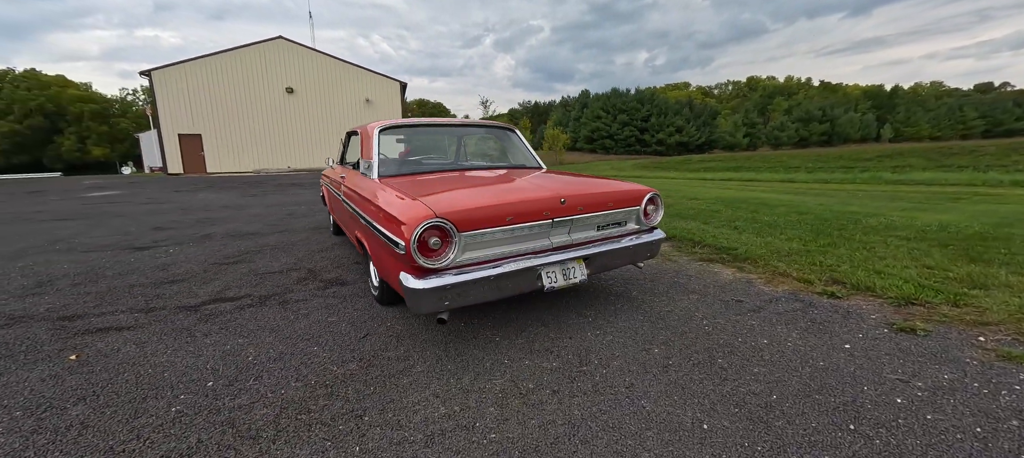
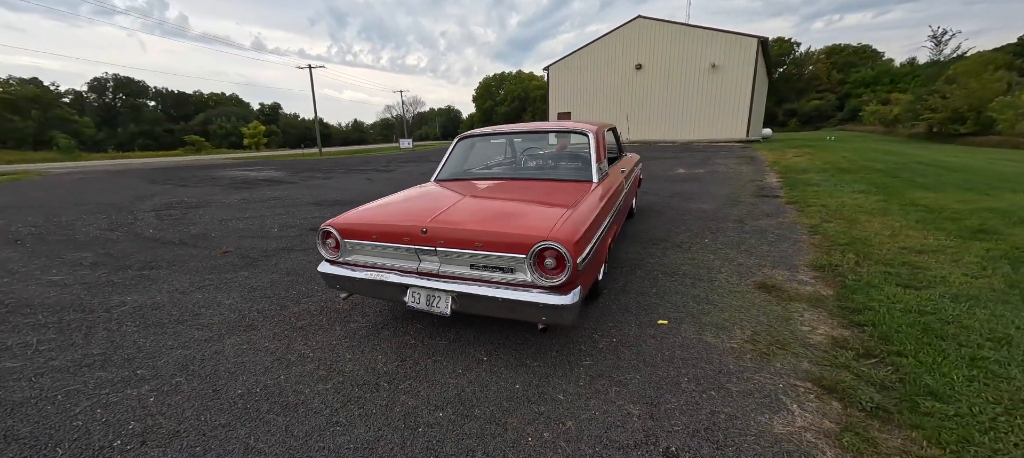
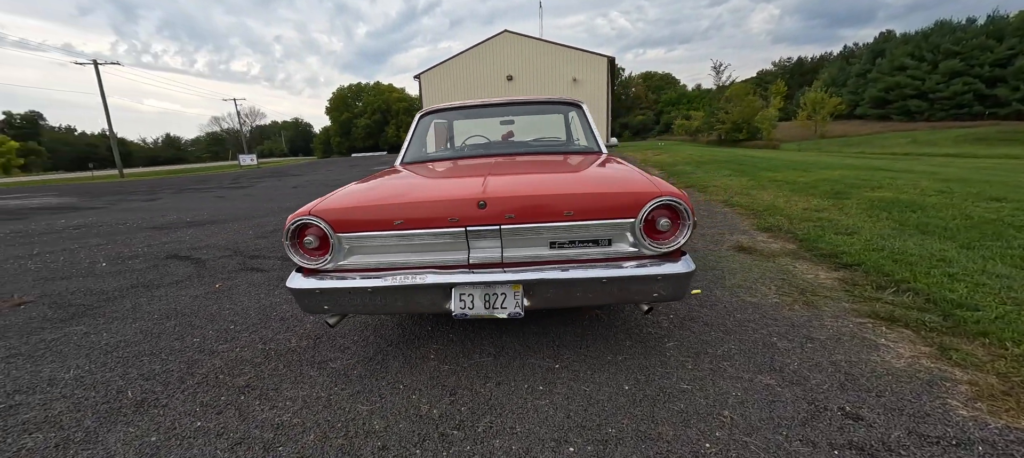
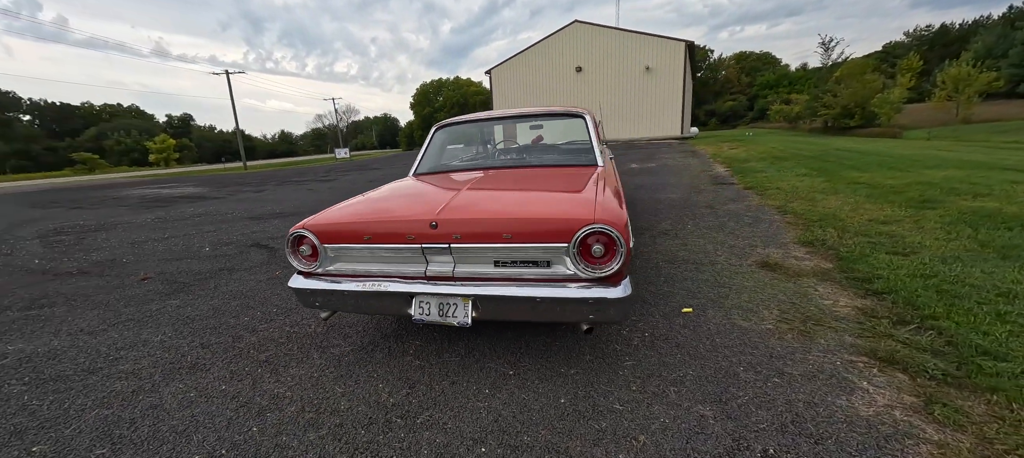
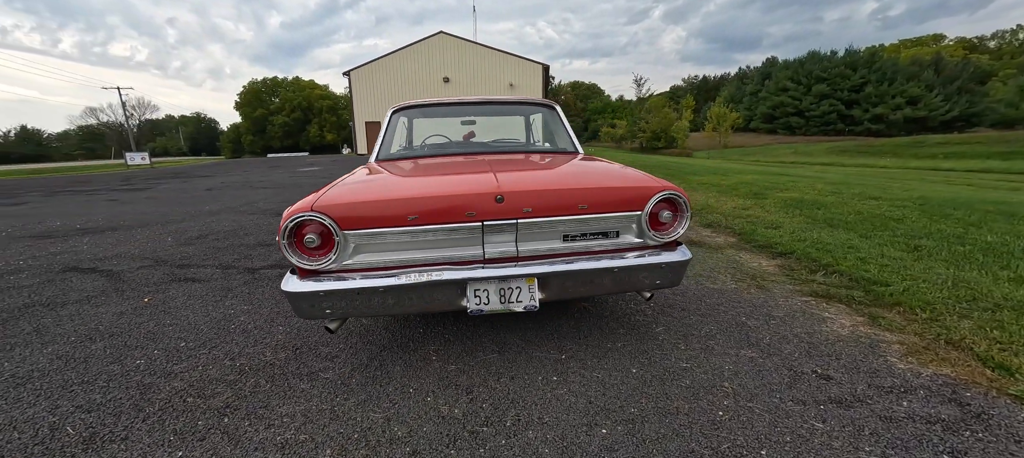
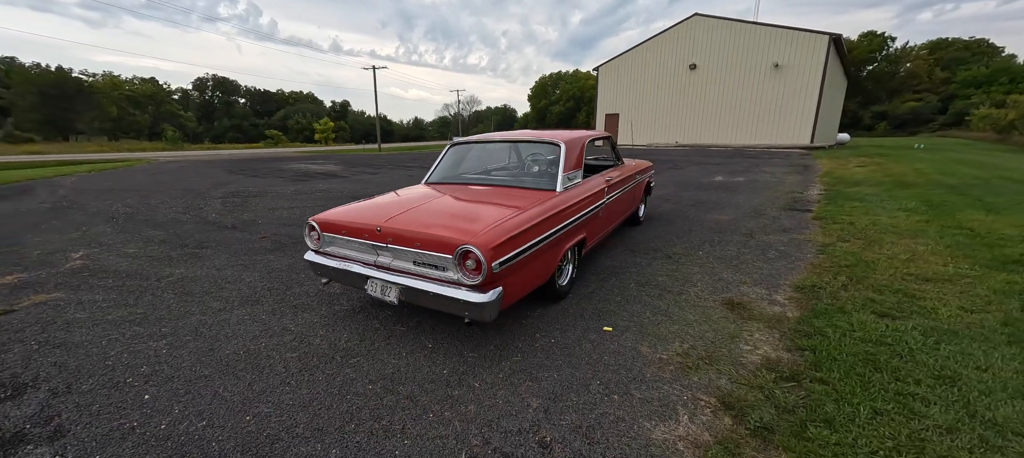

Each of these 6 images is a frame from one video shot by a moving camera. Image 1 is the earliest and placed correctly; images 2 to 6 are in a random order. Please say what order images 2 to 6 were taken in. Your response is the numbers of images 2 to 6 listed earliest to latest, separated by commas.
5, 3, 4, 2, 6
